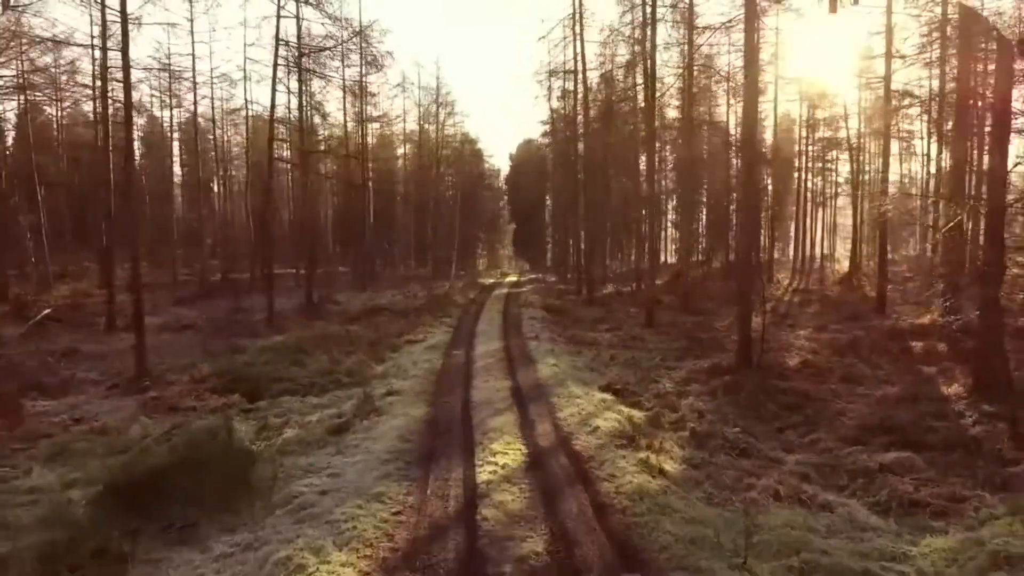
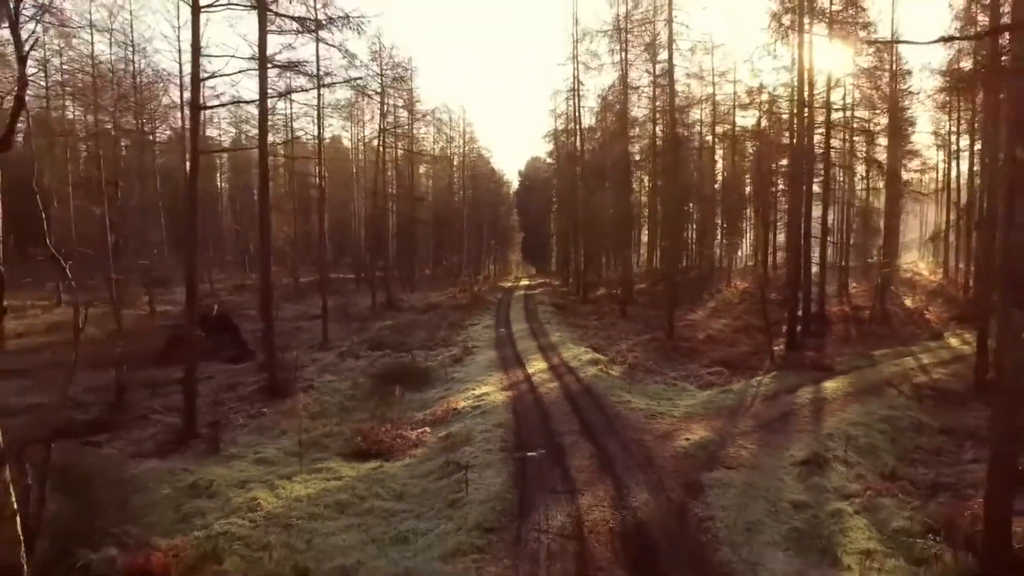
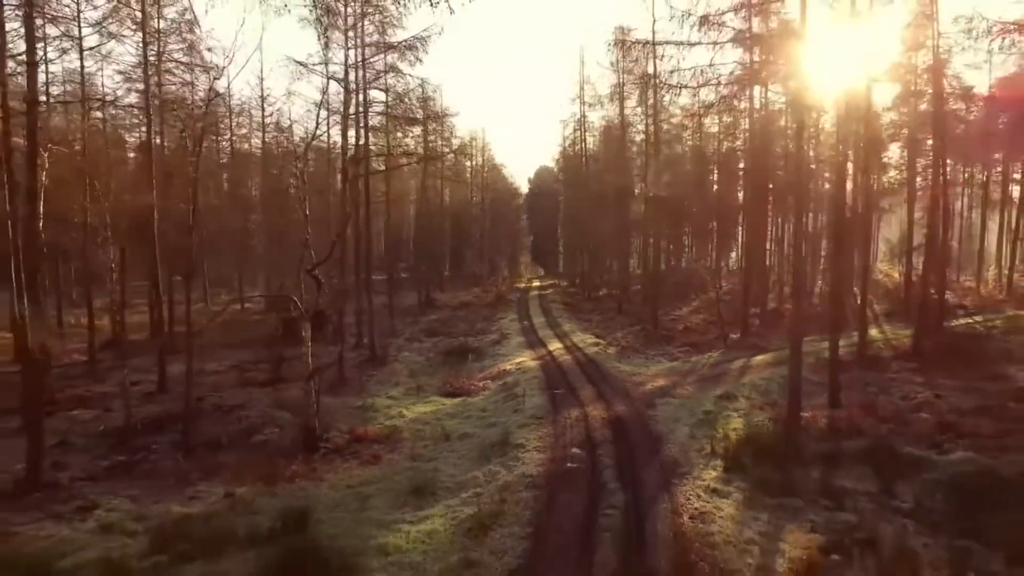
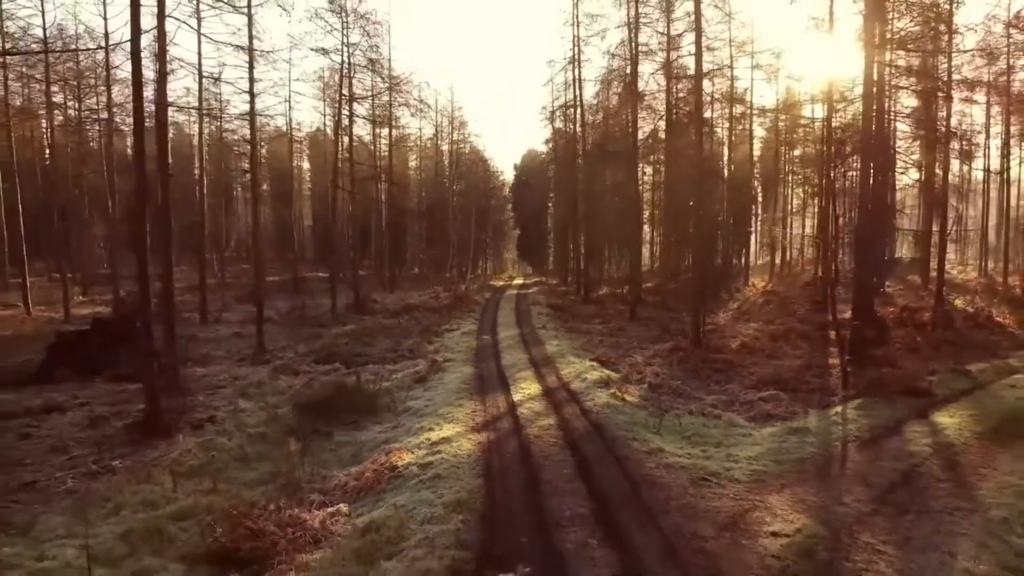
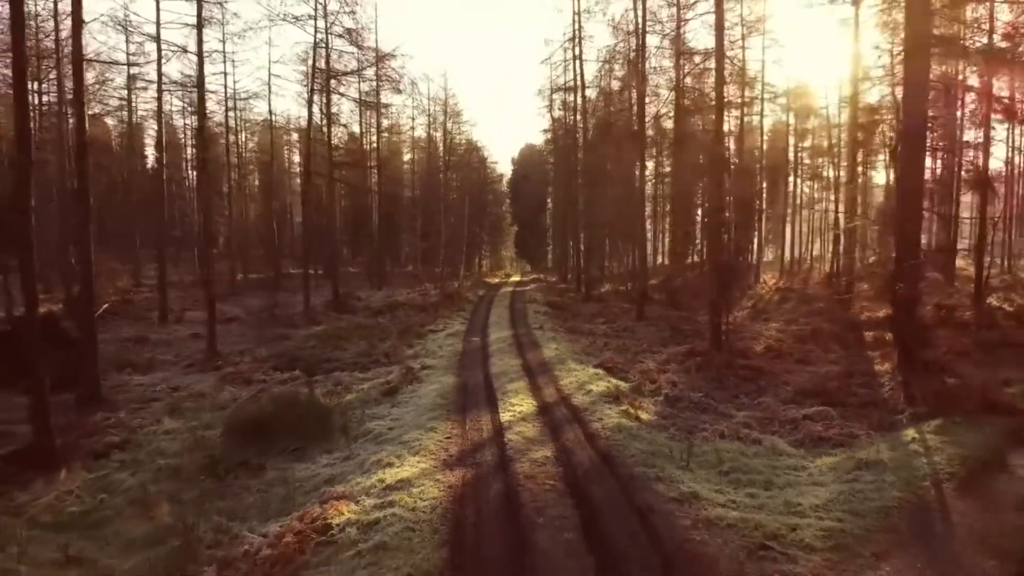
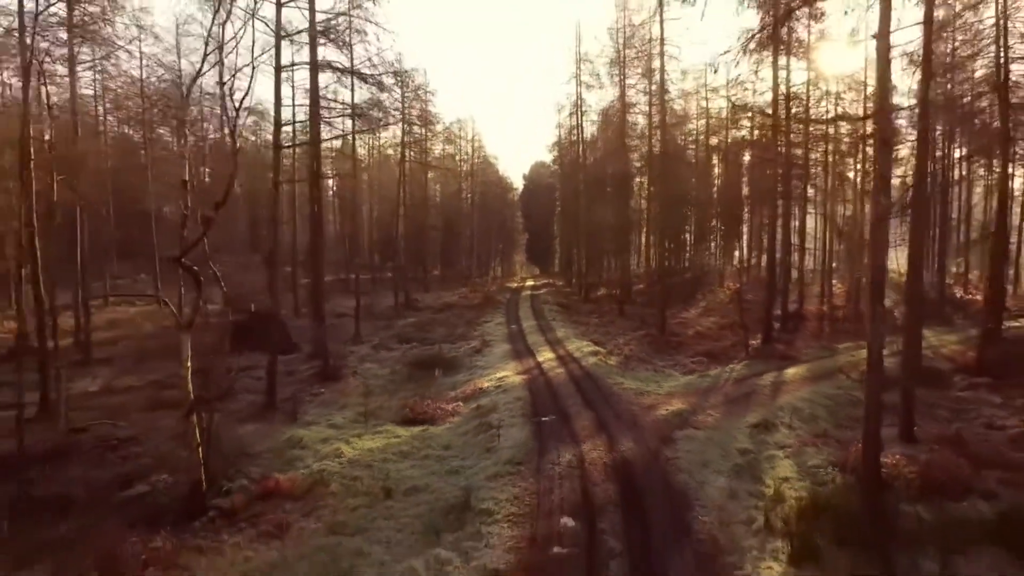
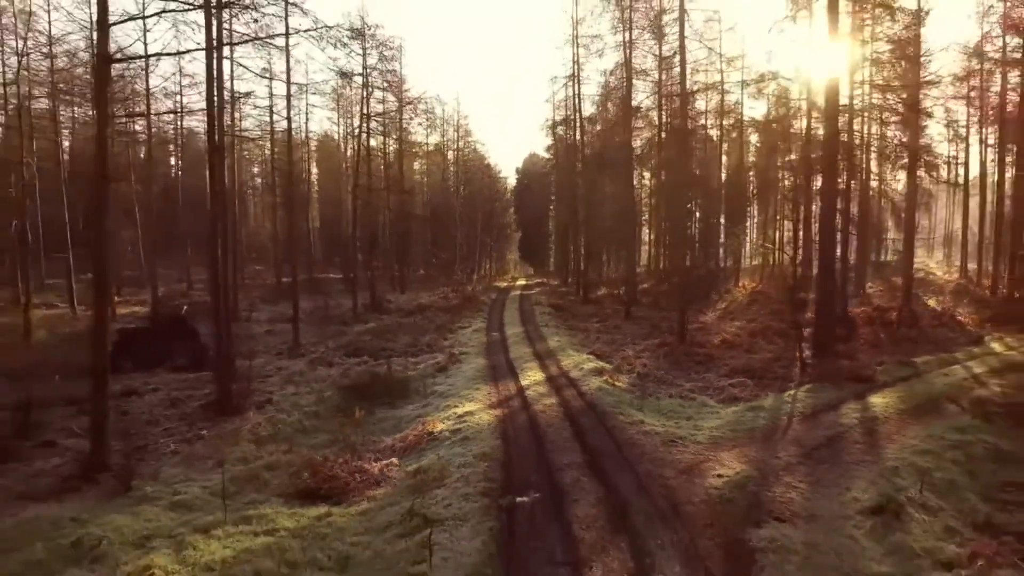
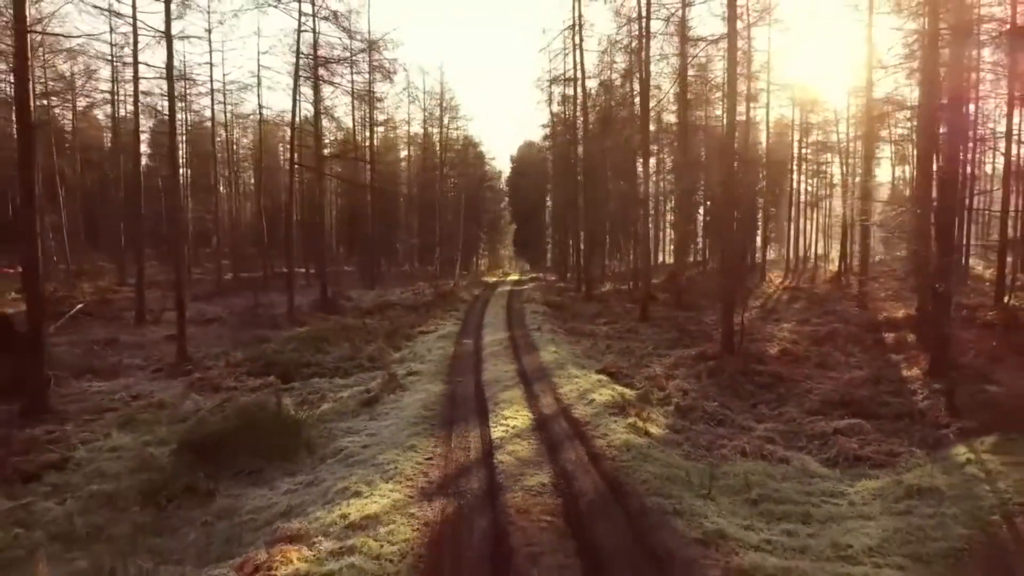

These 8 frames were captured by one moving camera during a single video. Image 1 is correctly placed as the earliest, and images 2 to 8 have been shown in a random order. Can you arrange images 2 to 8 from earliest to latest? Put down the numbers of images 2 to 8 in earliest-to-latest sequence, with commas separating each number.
8, 5, 4, 7, 2, 6, 3
